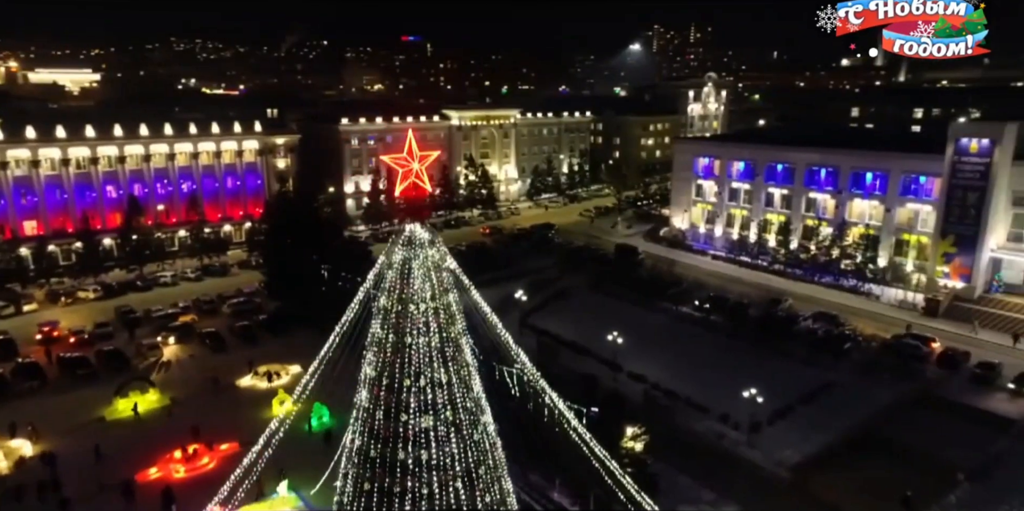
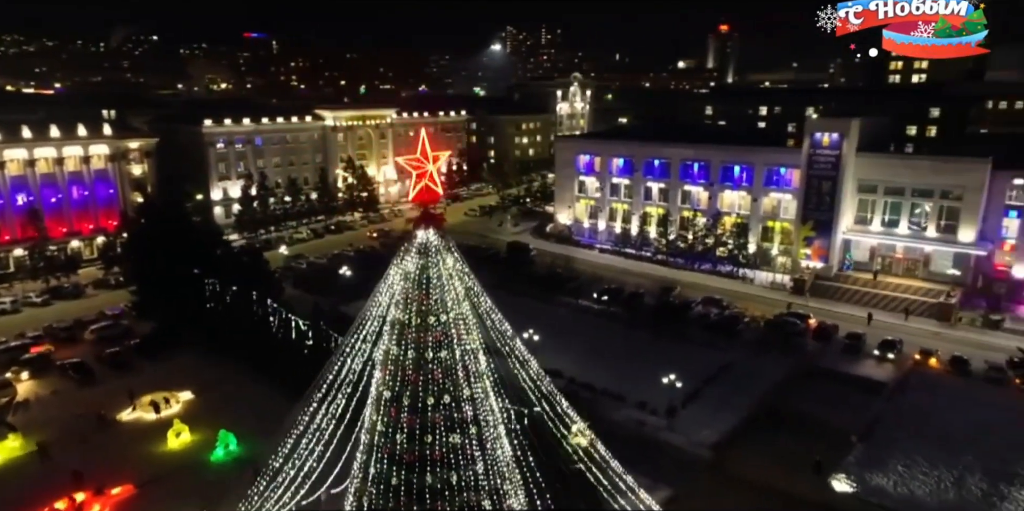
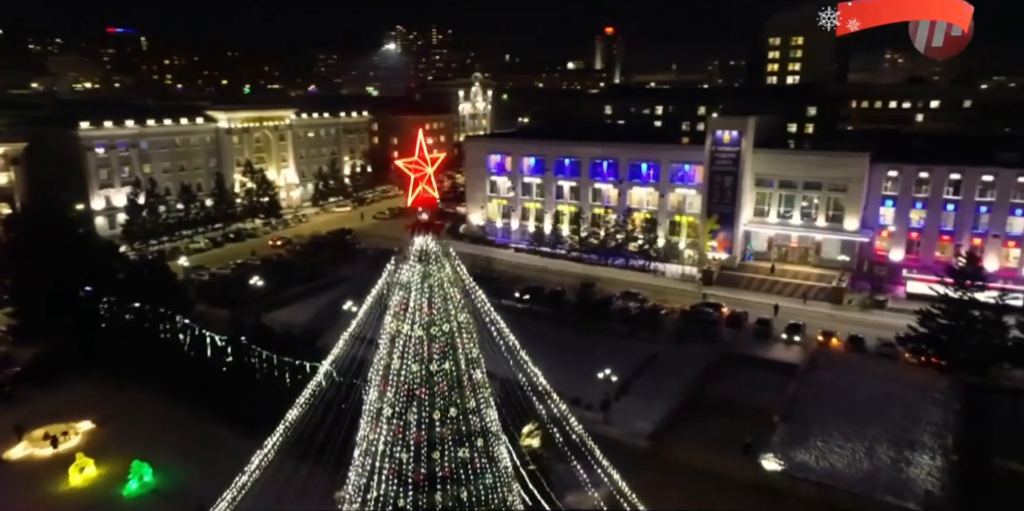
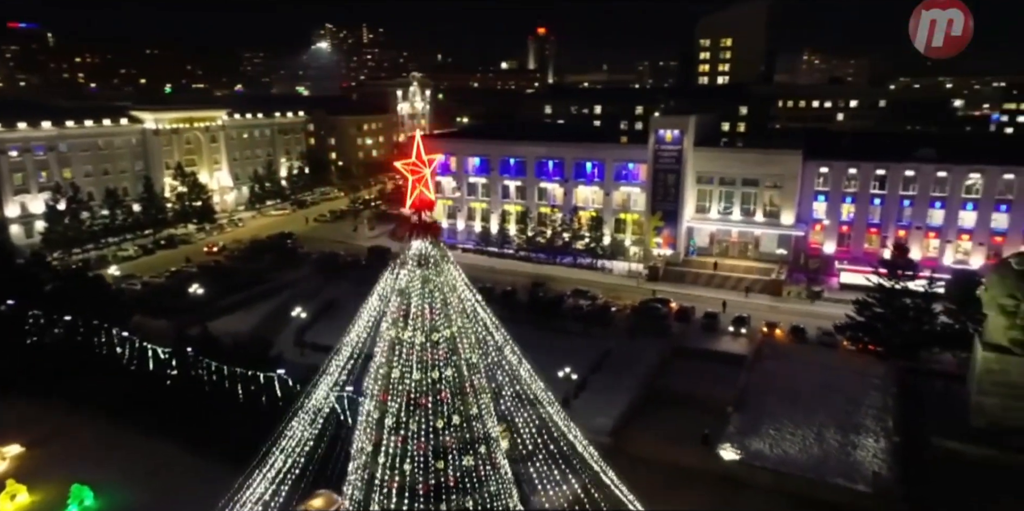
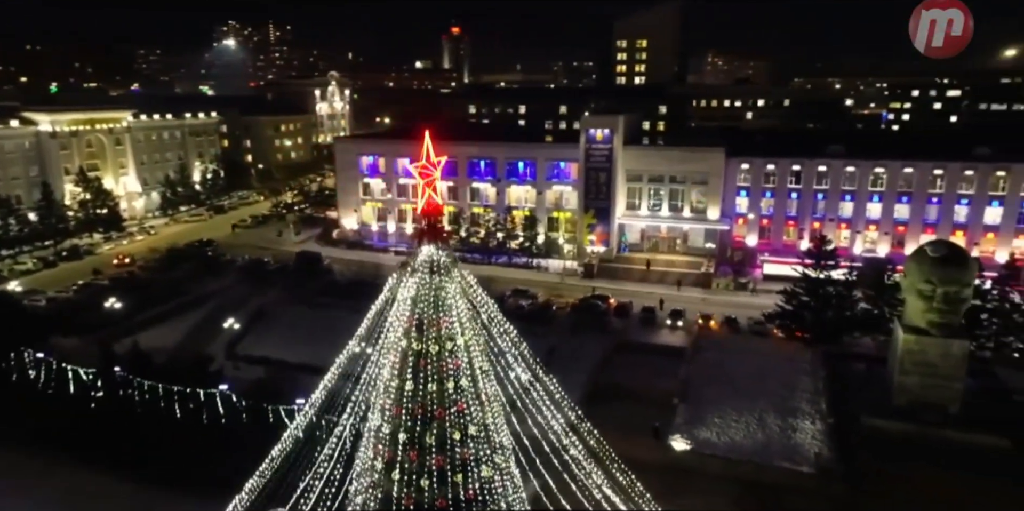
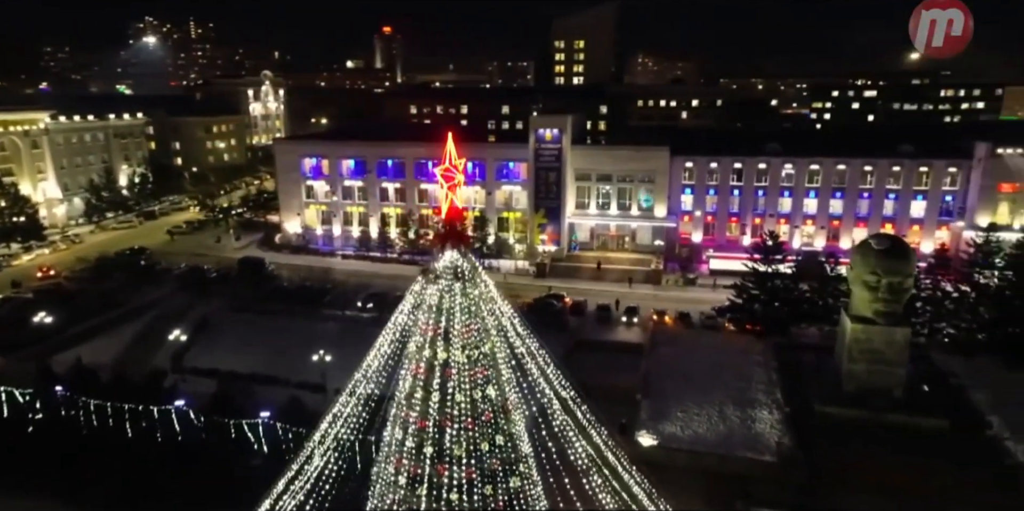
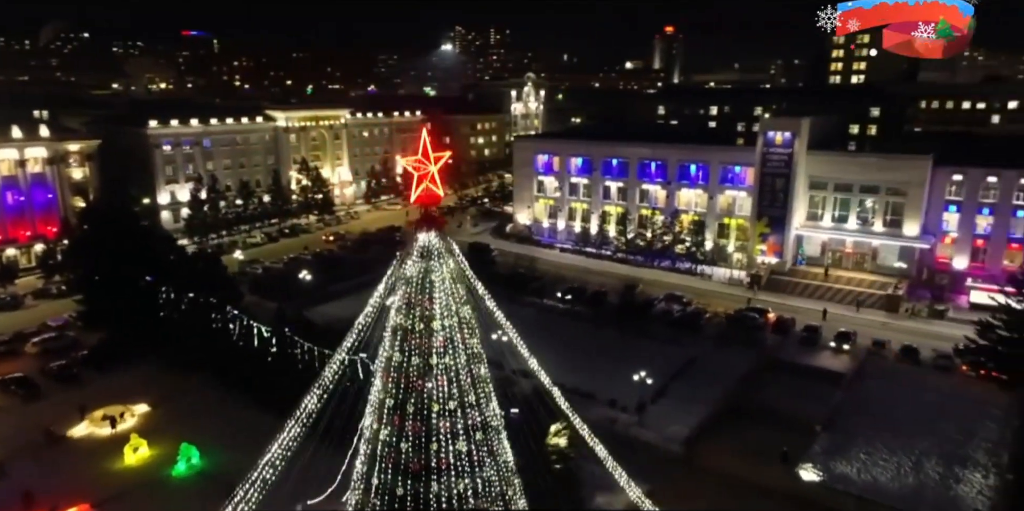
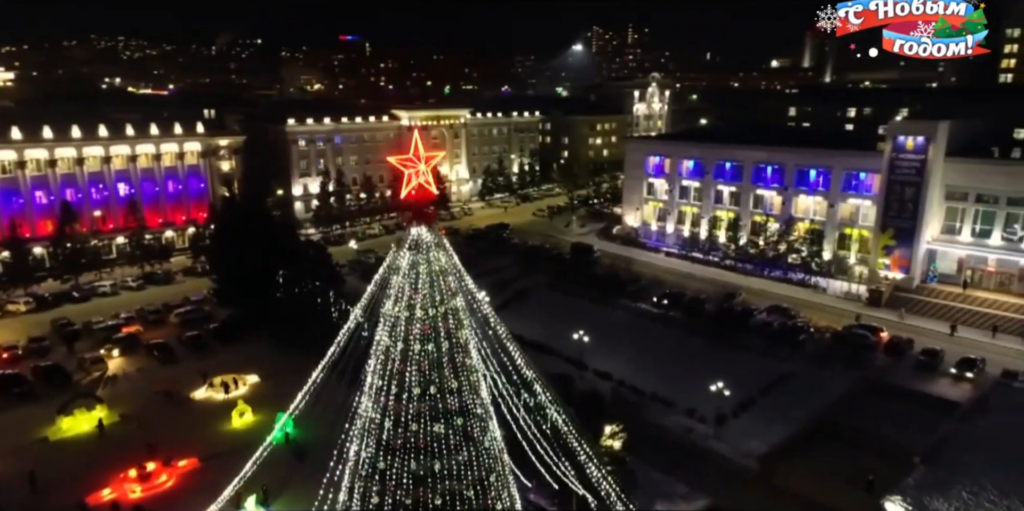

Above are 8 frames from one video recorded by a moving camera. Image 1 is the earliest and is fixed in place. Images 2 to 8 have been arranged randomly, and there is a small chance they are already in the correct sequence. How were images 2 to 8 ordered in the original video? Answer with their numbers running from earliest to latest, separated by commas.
8, 2, 7, 3, 4, 5, 6
